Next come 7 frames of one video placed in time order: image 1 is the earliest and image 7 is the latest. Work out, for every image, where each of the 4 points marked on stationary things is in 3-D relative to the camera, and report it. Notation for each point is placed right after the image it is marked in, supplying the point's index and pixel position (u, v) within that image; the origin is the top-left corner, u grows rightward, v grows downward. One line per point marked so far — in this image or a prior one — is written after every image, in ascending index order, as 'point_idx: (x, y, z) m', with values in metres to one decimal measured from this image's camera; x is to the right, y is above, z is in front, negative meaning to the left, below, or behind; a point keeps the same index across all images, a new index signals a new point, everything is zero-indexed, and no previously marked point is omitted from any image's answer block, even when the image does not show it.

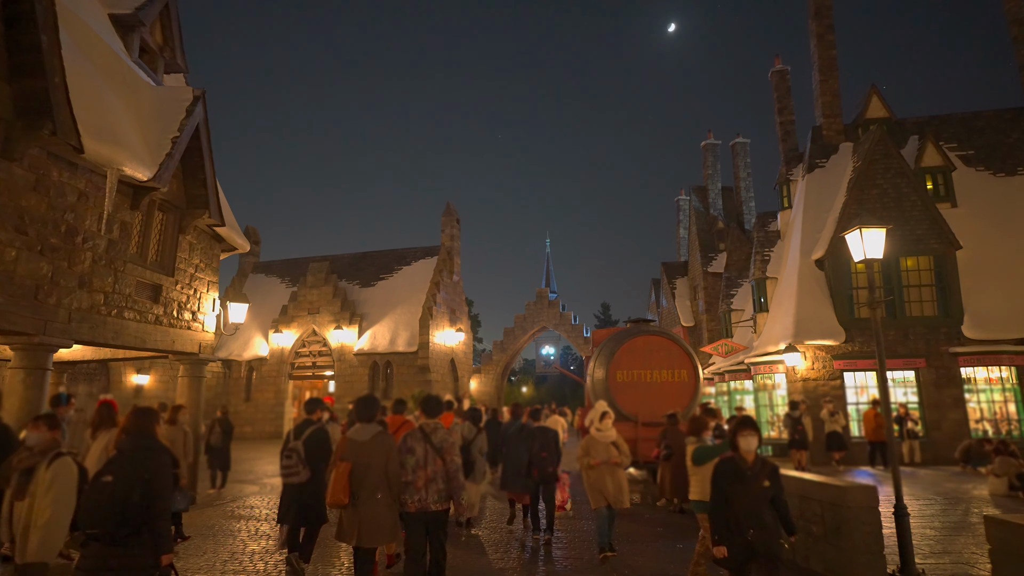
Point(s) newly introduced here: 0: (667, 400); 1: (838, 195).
0: (+3.1, -2.3, +12.0) m
1: (+9.6, +2.7, +17.3) m
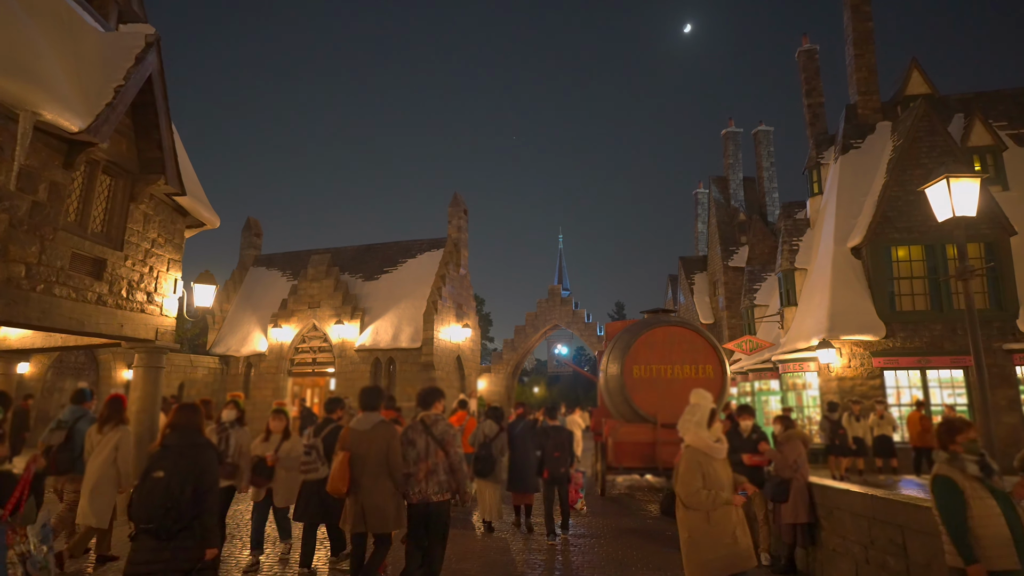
0: (+3.2, -2.0, +10.7) m
1: (+9.8, +3.0, +15.8) m
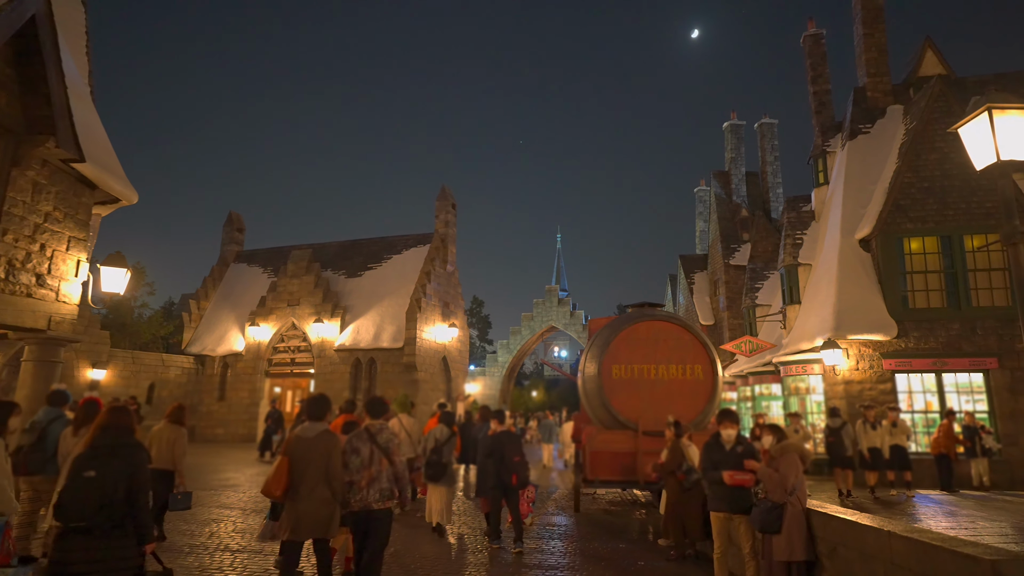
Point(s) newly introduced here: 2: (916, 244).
0: (+2.6, -1.8, +9.5) m
1: (+9.2, +3.1, +14.6) m
2: (+9.2, +1.0, +13.3) m
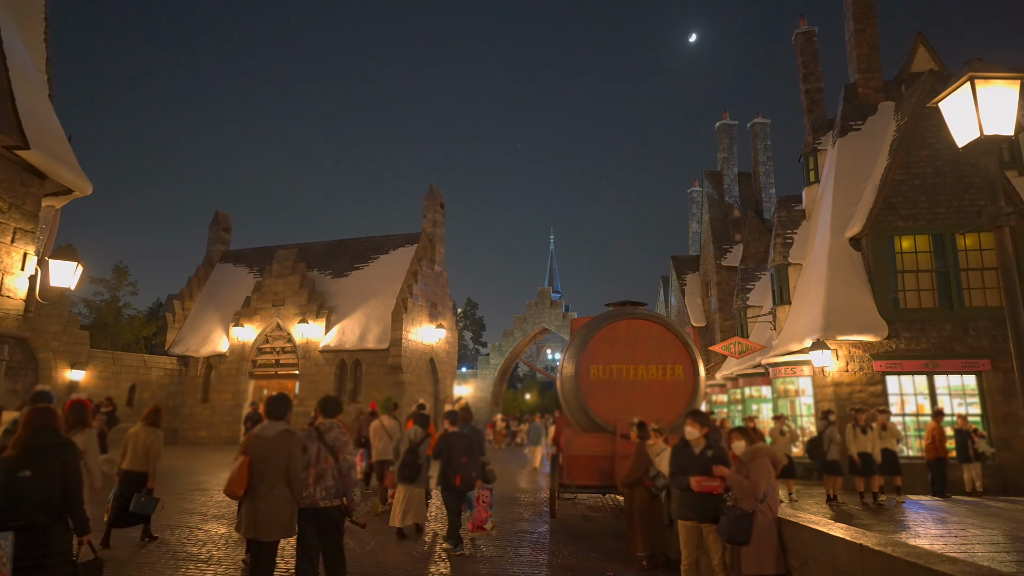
0: (+2.2, -1.8, +9.1) m
1: (+8.8, +3.1, +14.3) m
2: (+8.7, +1.0, +13.0) m
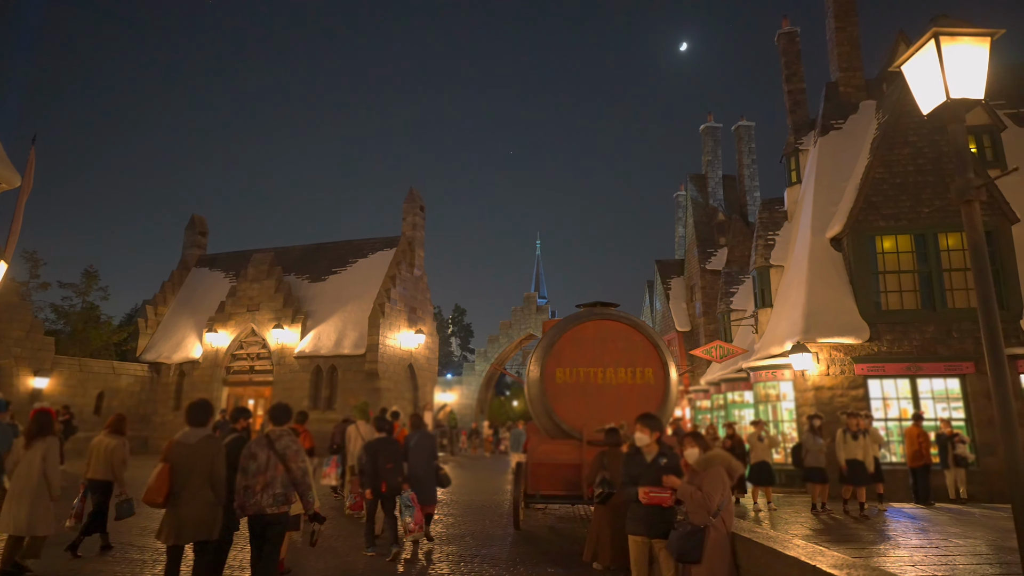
0: (+1.6, -1.8, +8.7) m
1: (+8.2, +3.0, +14.0) m
2: (+8.1, +1.0, +12.7) m
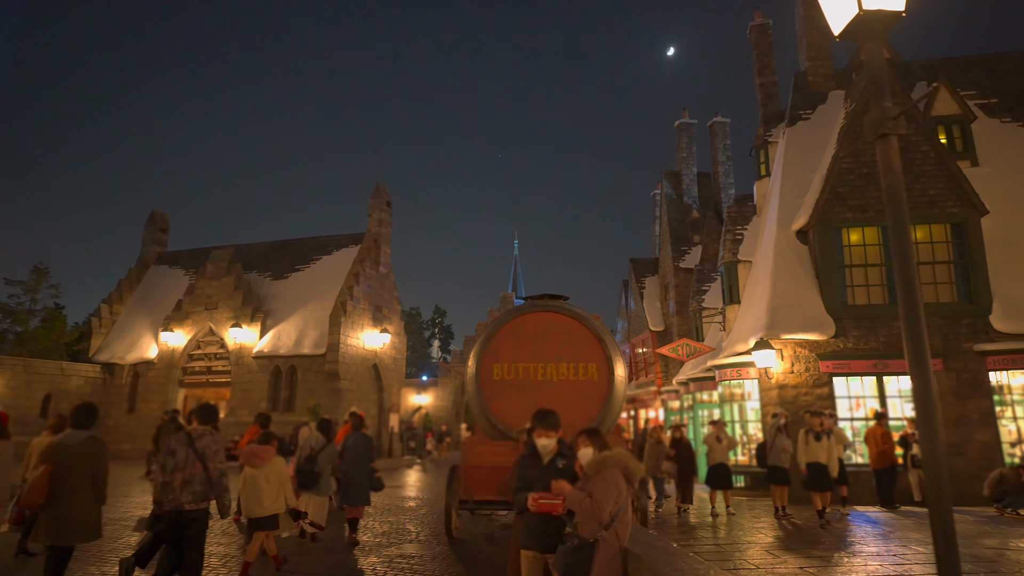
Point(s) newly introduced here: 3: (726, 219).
0: (+0.7, -1.6, +8.0) m
1: (+7.2, +3.1, +13.5) m
2: (+7.1, +1.1, +12.2) m
3: (+5.8, +1.9, +16.0) m
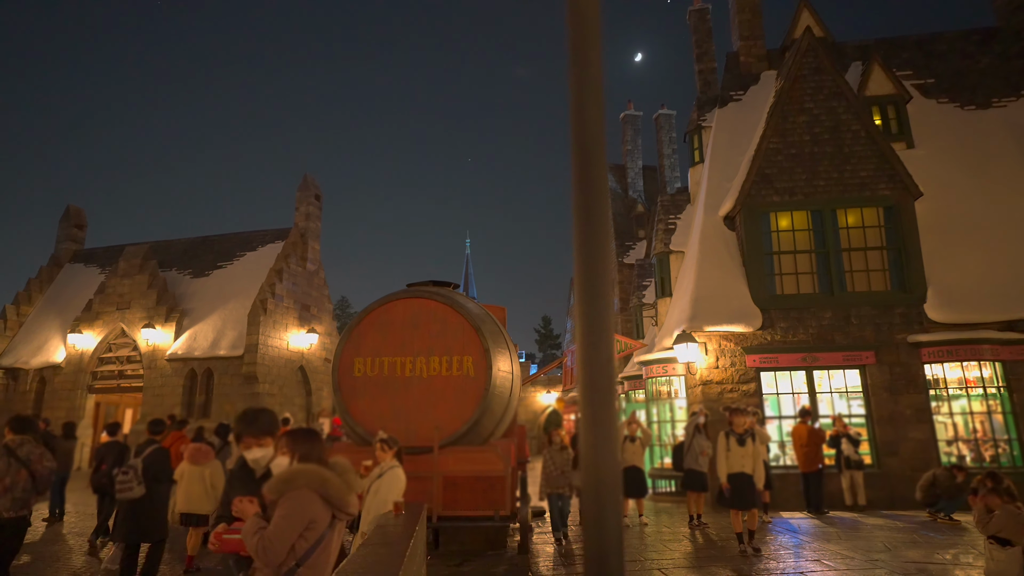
0: (-0.9, -1.4, +7.0) m
1: (+5.3, +3.4, +12.7) m
2: (+5.3, +1.3, +11.4) m
3: (+3.8, +2.1, +15.2) m
